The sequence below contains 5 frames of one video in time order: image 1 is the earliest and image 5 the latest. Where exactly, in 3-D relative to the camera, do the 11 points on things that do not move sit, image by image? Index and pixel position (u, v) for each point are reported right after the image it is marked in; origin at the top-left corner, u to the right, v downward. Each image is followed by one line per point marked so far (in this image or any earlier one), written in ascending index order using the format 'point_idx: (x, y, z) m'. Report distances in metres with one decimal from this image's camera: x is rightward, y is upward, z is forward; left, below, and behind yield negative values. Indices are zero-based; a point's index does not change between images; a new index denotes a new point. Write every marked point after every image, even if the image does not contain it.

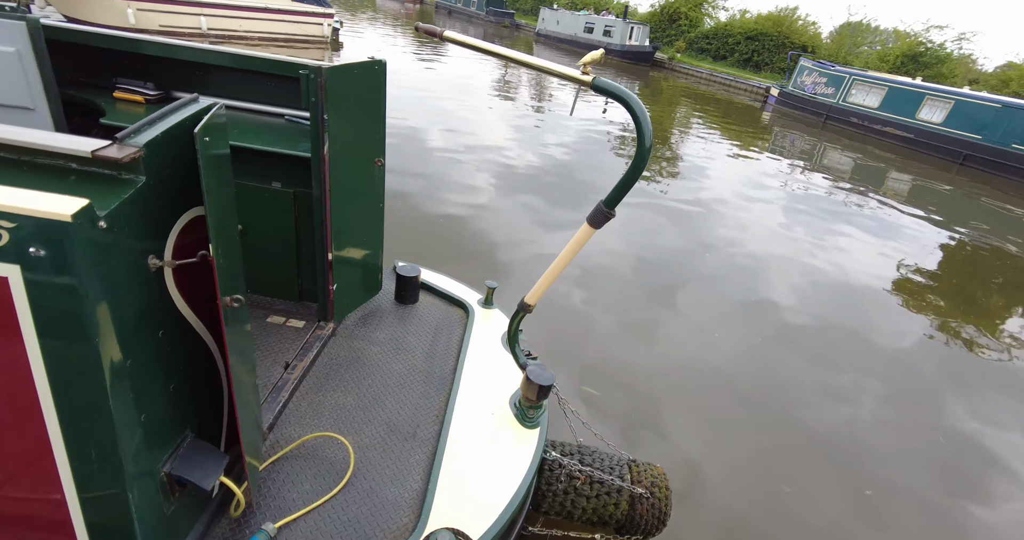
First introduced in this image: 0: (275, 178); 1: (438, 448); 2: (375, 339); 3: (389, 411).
0: (-1.2, +0.5, +2.9) m
1: (-0.3, -0.8, +2.4) m
2: (-0.8, -0.4, +3.1) m
3: (-0.6, -0.7, +2.6) m
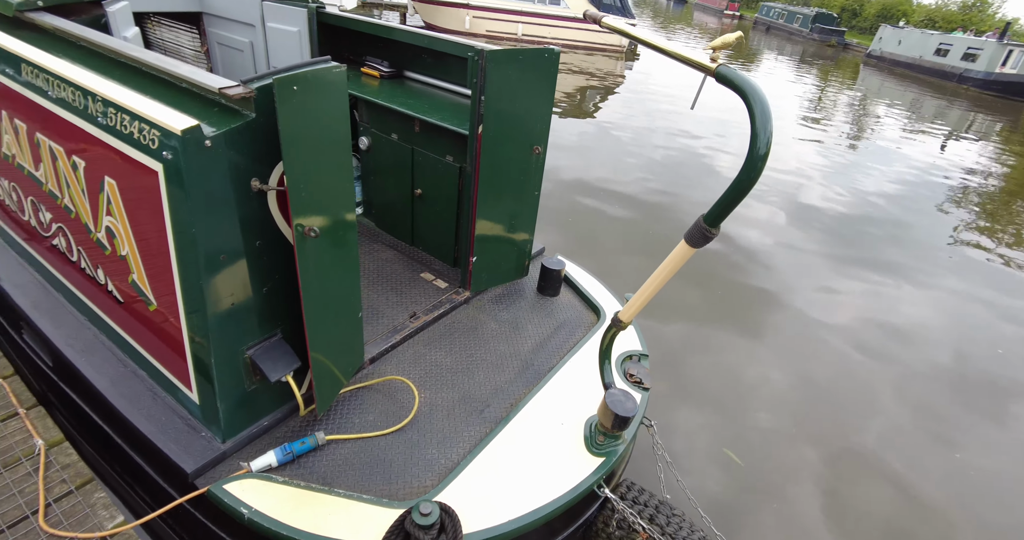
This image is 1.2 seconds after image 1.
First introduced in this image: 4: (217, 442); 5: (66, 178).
0: (-0.4, +0.7, +3.2) m
1: (-0.1, -0.7, +2.4) m
2: (-0.1, -0.3, +3.2) m
3: (-0.2, -0.5, +2.7) m
4: (-1.2, -0.7, +2.2) m
5: (-1.9, +0.4, +2.4) m
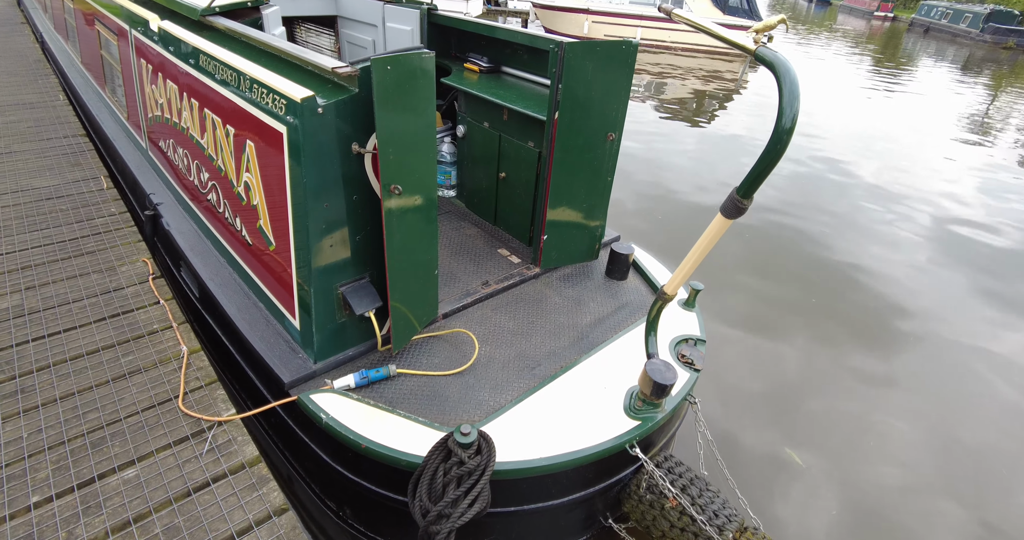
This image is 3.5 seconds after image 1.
0: (+0.1, +0.8, +3.5) m
1: (+0.1, -0.6, +2.7) m
2: (+0.3, -0.1, +3.4) m
3: (+0.1, -0.4, +3.0) m
4: (-1.0, -0.4, +2.7) m
5: (-1.6, +0.7, +3.0) m
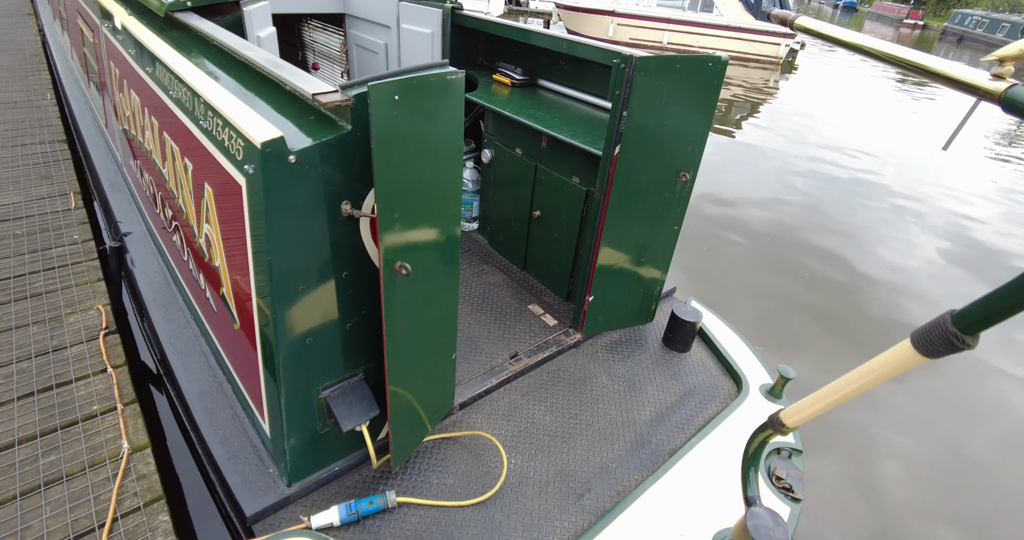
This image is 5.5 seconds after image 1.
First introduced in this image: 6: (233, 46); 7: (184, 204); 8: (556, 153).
0: (+0.3, +0.5, +2.8) m
1: (+0.3, -0.9, +2.0) m
2: (+0.5, -0.5, +2.7) m
3: (+0.2, -0.7, +2.2) m
4: (-0.8, -0.8, +2.0) m
5: (-1.4, +0.4, +2.3) m
6: (-1.1, +0.9, +2.1) m
7: (-1.4, +0.3, +2.3) m
8: (+0.2, +0.6, +2.9) m
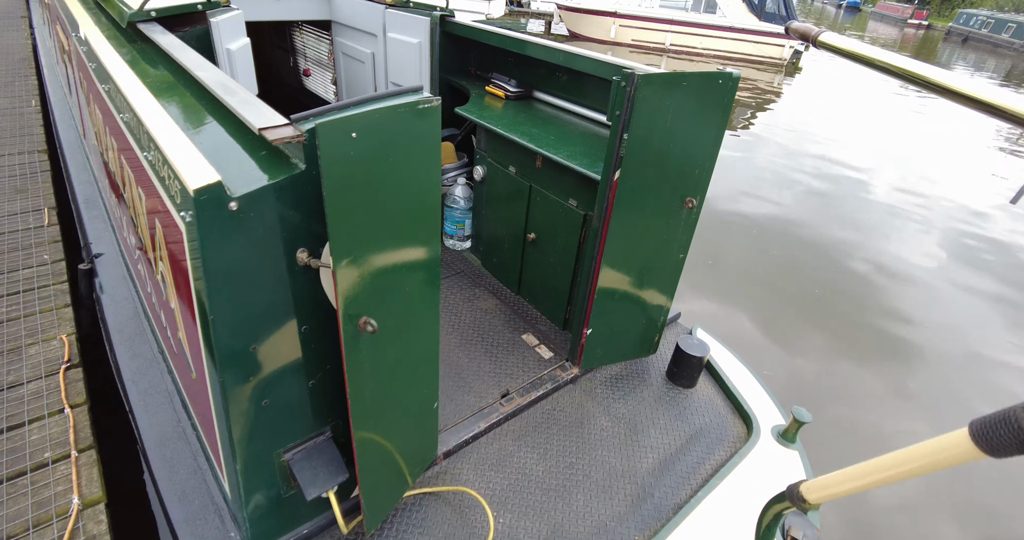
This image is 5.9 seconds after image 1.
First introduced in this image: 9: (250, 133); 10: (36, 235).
0: (+0.3, +0.4, +2.6) m
1: (+0.2, -1.0, +1.8) m
2: (+0.5, -0.6, +2.5) m
3: (+0.2, -0.9, +2.0) m
4: (-0.9, -0.9, +1.8) m
5: (-1.4, +0.2, +2.1) m
6: (-1.1, +0.7, +1.9) m
7: (-1.4, +0.1, +2.1) m
8: (+0.2, +0.5, +2.7) m
9: (-0.7, +0.4, +1.4) m
10: (-3.2, +0.2, +3.8) m
